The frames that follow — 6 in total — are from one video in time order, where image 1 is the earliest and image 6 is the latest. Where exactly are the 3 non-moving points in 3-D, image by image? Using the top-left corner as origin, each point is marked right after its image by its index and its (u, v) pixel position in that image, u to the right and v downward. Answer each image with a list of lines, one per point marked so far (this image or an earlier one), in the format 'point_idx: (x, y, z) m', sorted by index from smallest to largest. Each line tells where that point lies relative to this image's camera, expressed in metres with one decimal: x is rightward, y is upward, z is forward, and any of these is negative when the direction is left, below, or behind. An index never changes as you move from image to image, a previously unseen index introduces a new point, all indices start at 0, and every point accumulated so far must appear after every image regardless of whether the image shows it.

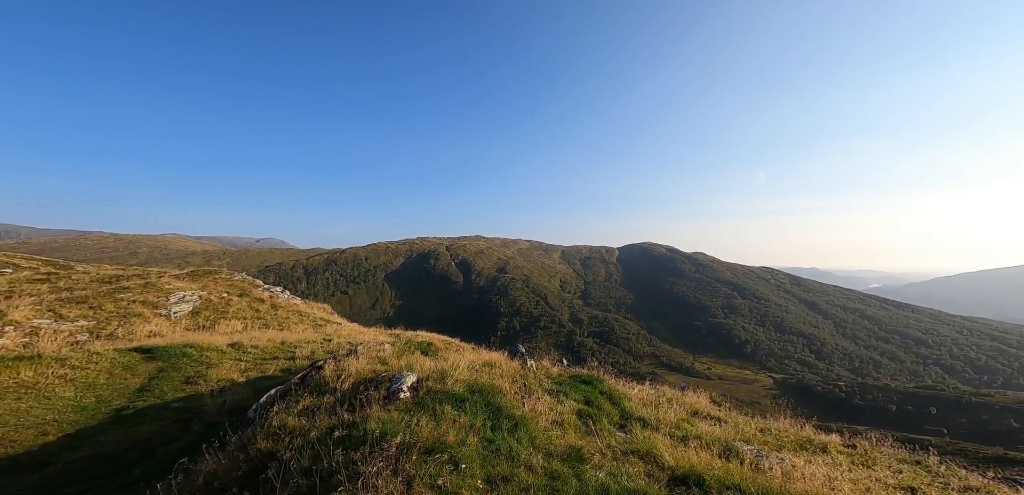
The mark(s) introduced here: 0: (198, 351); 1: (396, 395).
0: (-10.7, -3.5, +13.8) m
1: (-2.1, -2.7, +7.3) m
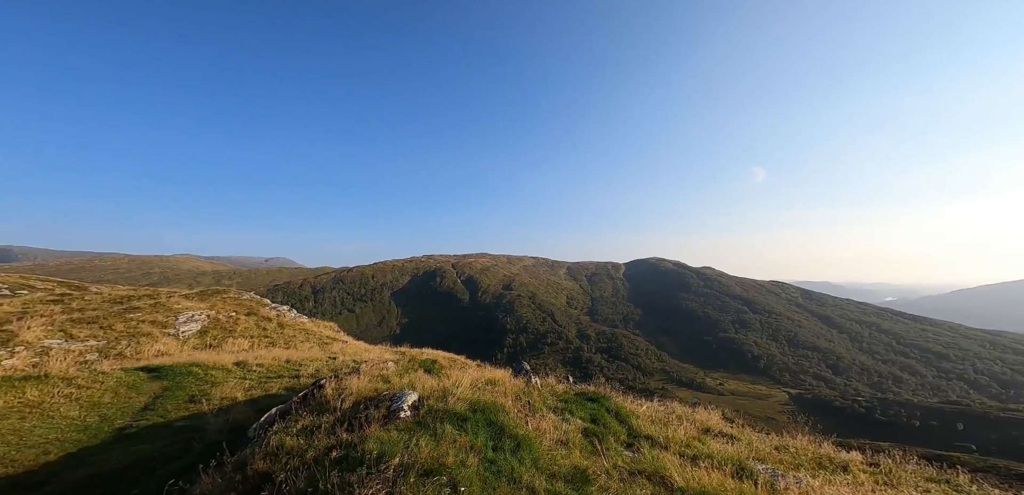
0: (-10.5, -4.1, +13.8) m
1: (-2.1, -3.0, +7.2) m
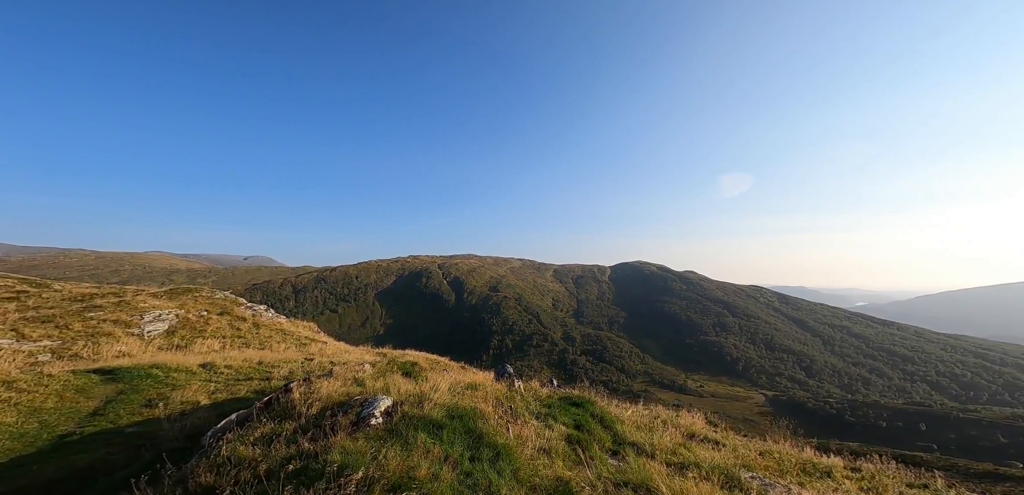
0: (-11.1, -4.0, +13.0) m
1: (-2.4, -2.9, +6.7) m
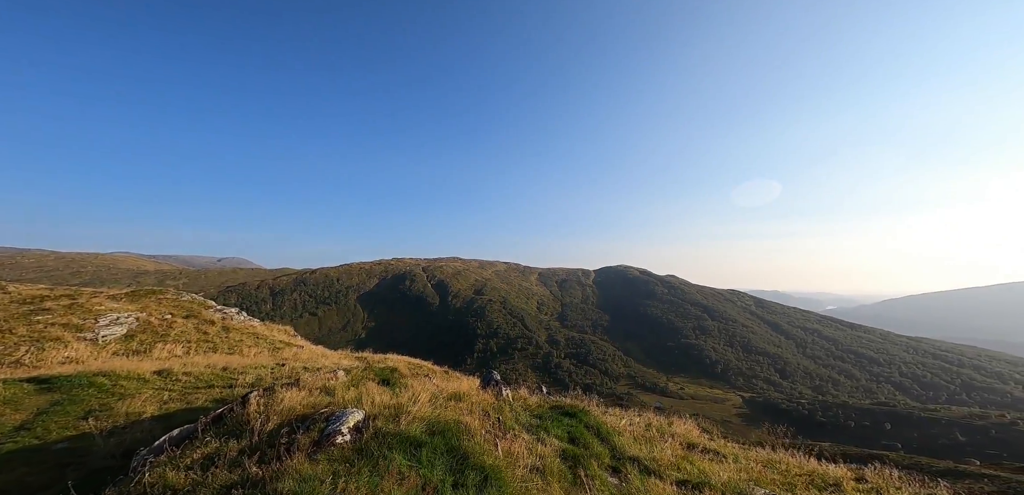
0: (-11.5, -3.8, +11.7) m
1: (-2.6, -2.7, +5.8) m
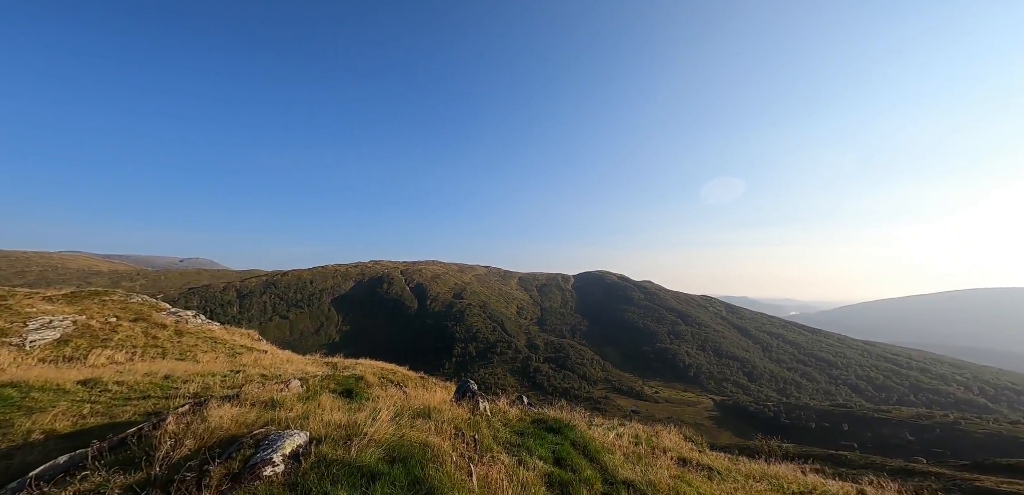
0: (-12.1, -3.6, +10.1) m
1: (-2.8, -2.6, +4.6) m
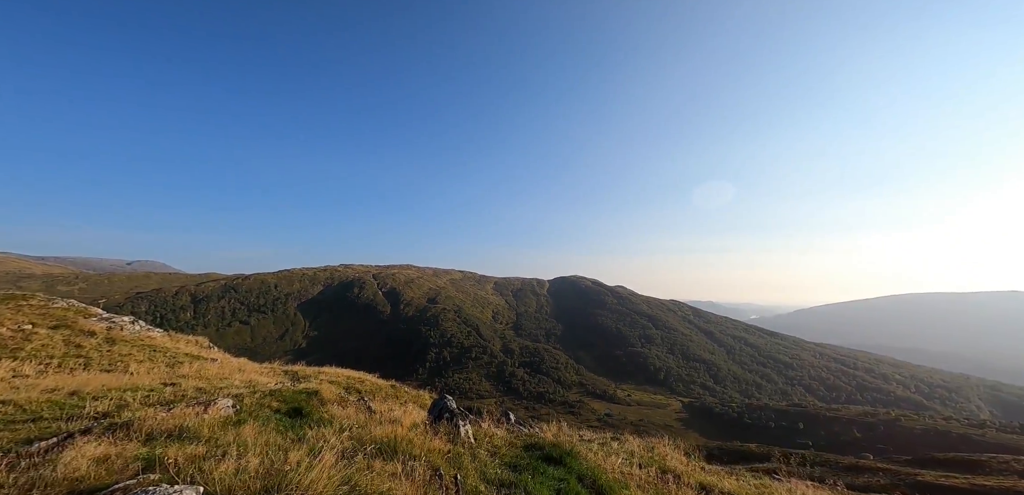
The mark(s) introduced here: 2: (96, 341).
0: (-12.3, -3.3, +7.6) m
1: (-2.8, -2.2, +2.7) m
2: (-19.1, -4.2, +18.6) m
